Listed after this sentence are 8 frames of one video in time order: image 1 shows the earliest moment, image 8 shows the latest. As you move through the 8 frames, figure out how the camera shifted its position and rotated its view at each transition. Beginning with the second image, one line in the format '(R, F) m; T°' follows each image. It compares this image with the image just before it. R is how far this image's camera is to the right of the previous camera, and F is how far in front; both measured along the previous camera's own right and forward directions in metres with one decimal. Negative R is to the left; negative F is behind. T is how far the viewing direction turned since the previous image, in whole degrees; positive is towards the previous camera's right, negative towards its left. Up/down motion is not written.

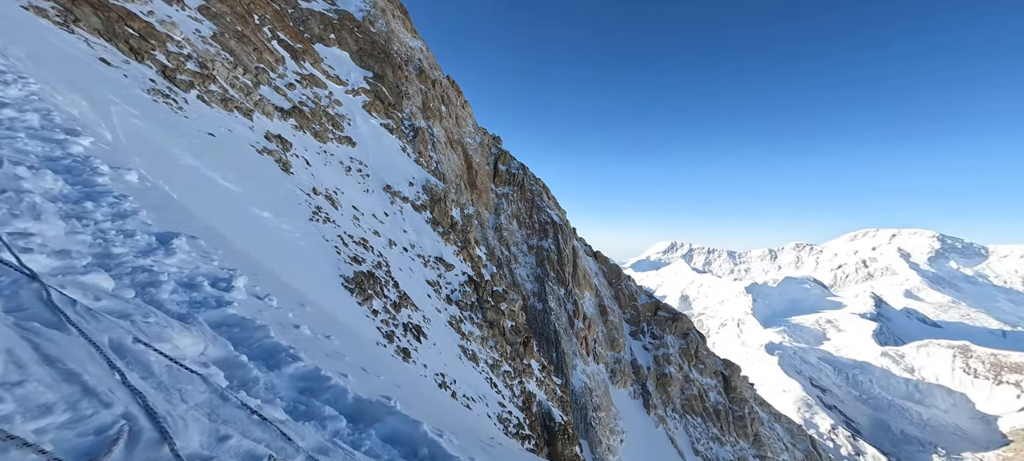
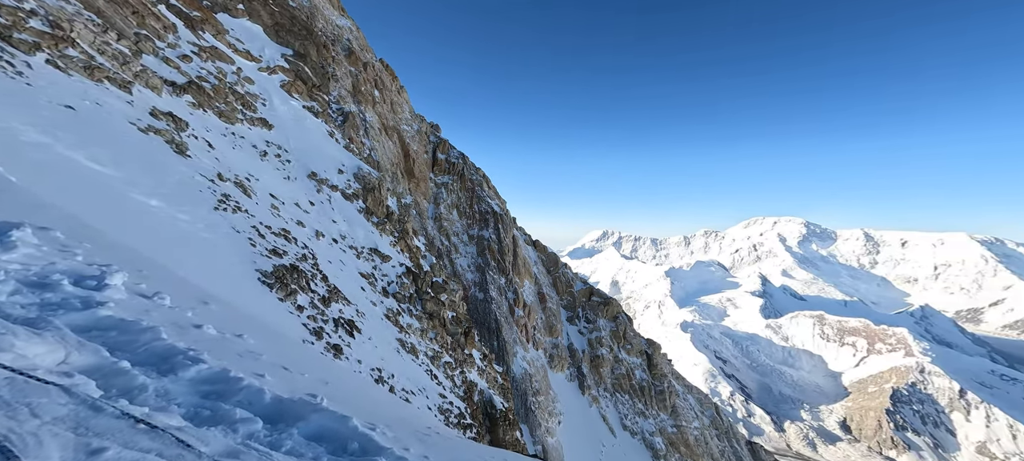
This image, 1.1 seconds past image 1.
(+0.1, +0.1) m; +8°
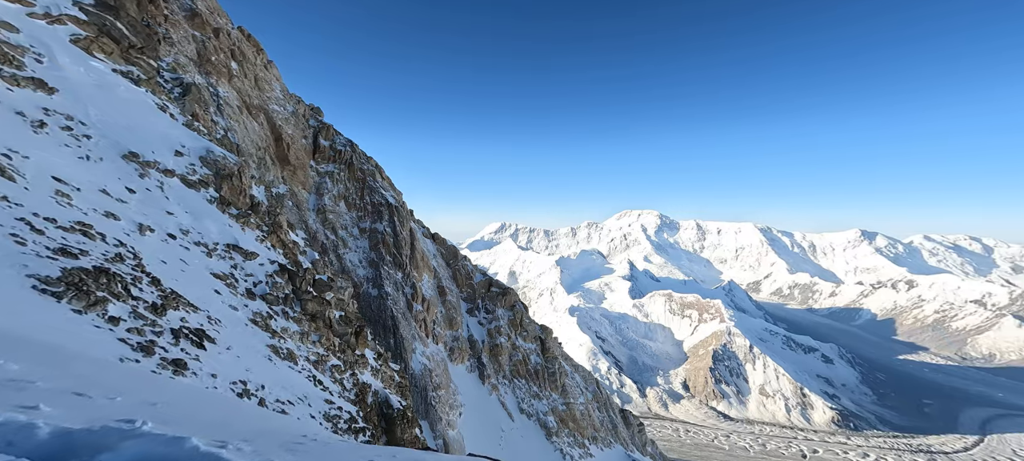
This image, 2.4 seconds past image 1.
(+0.5, +0.1) m; +14°
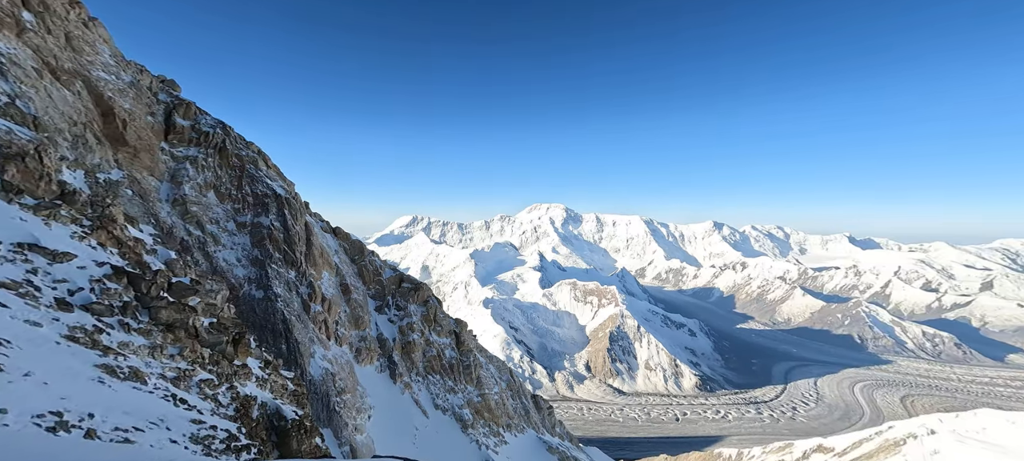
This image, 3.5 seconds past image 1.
(+1.4, +1.8) m; +10°
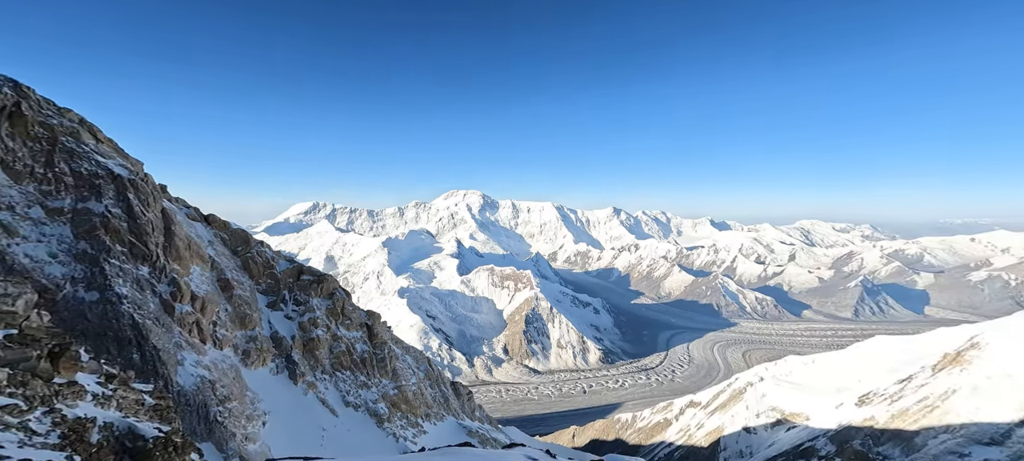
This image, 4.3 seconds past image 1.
(+2.5, +2.3) m; +10°
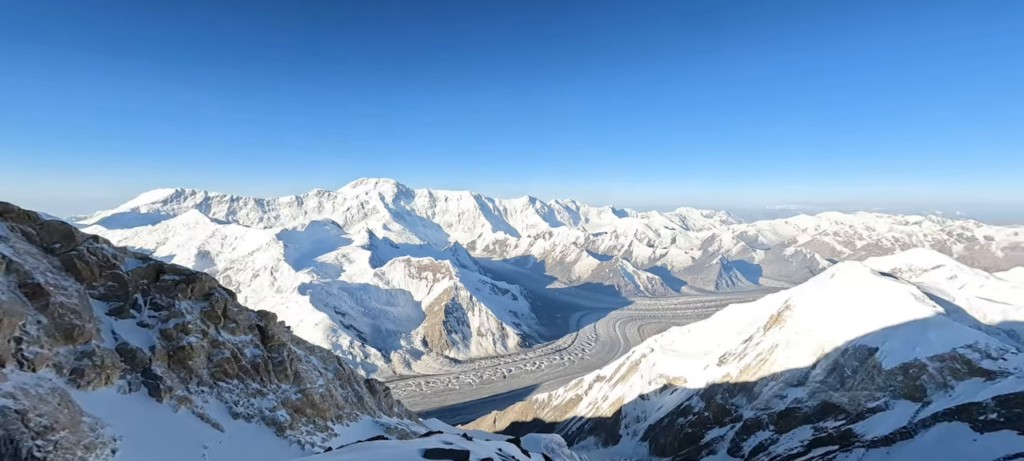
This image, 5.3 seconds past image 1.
(+3.9, +4.5) m; +11°
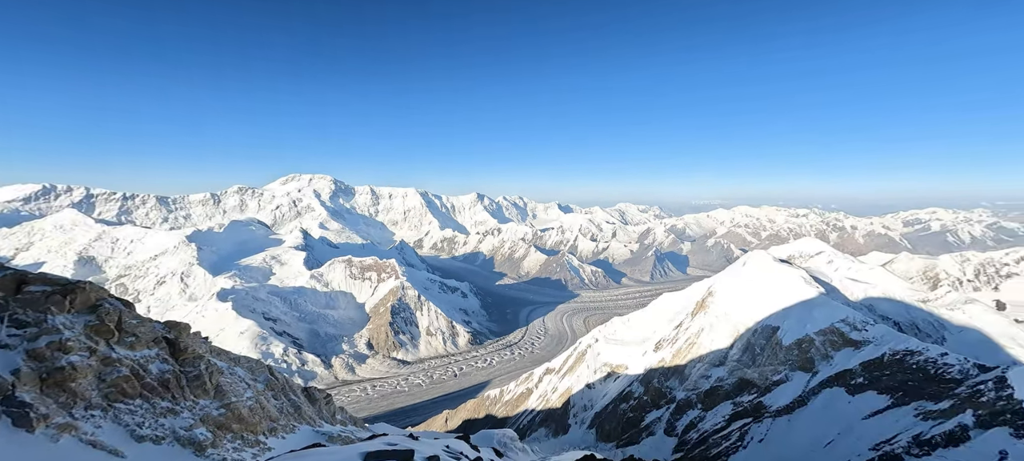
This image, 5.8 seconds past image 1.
(+2.8, +4.4) m; +7°
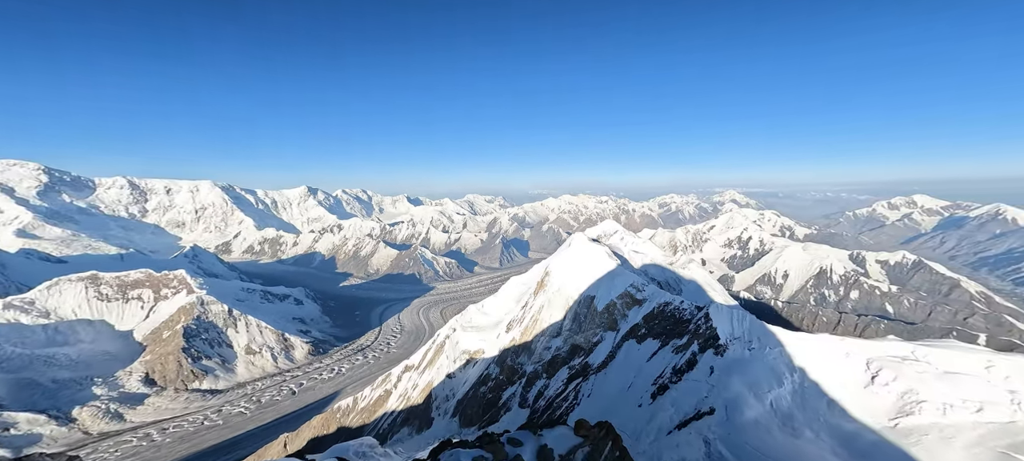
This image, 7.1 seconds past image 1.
(+14.1, -7.5) m; +22°
